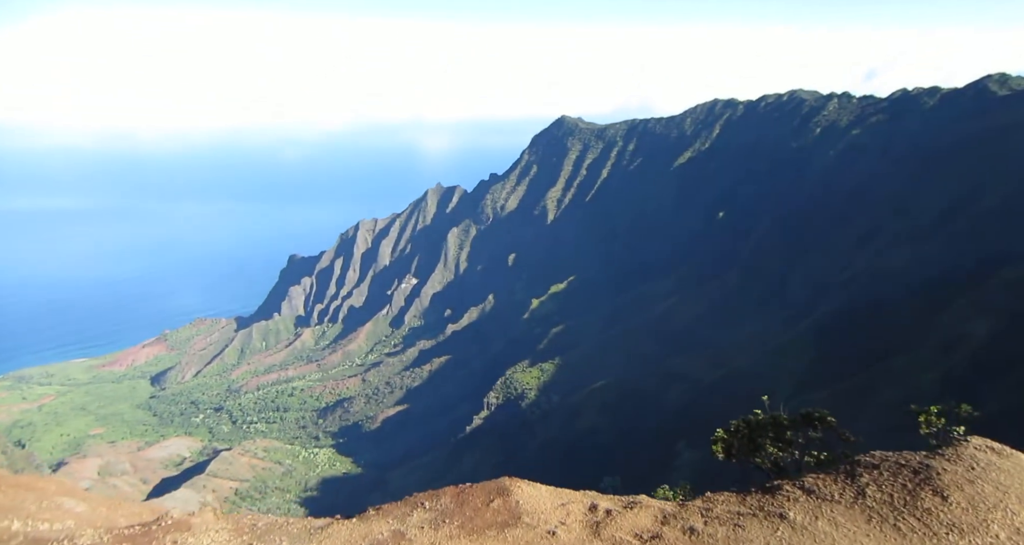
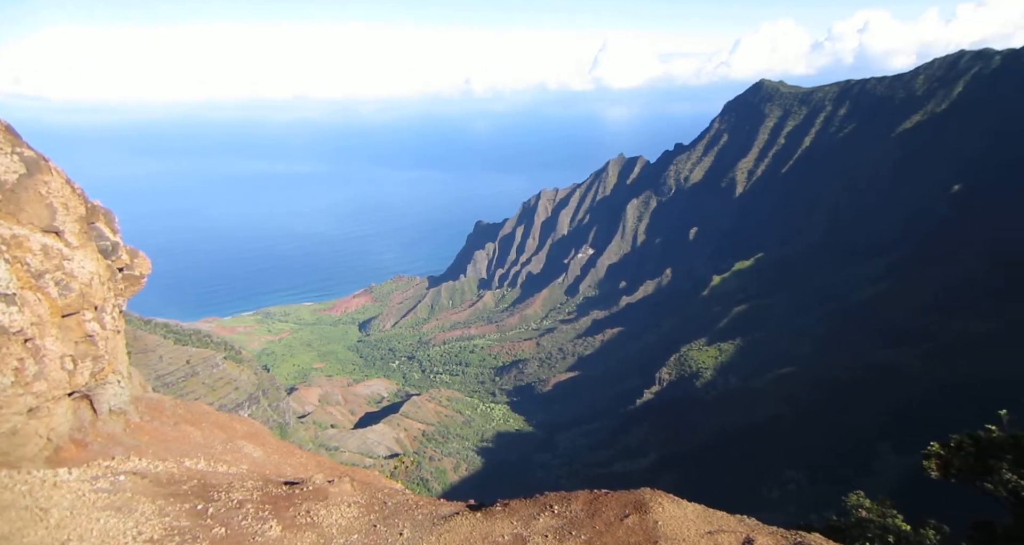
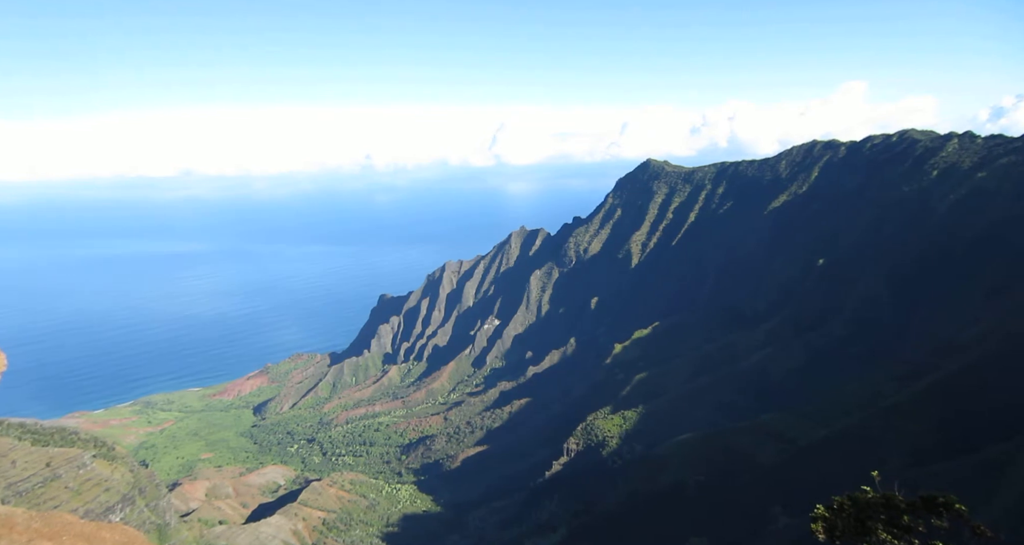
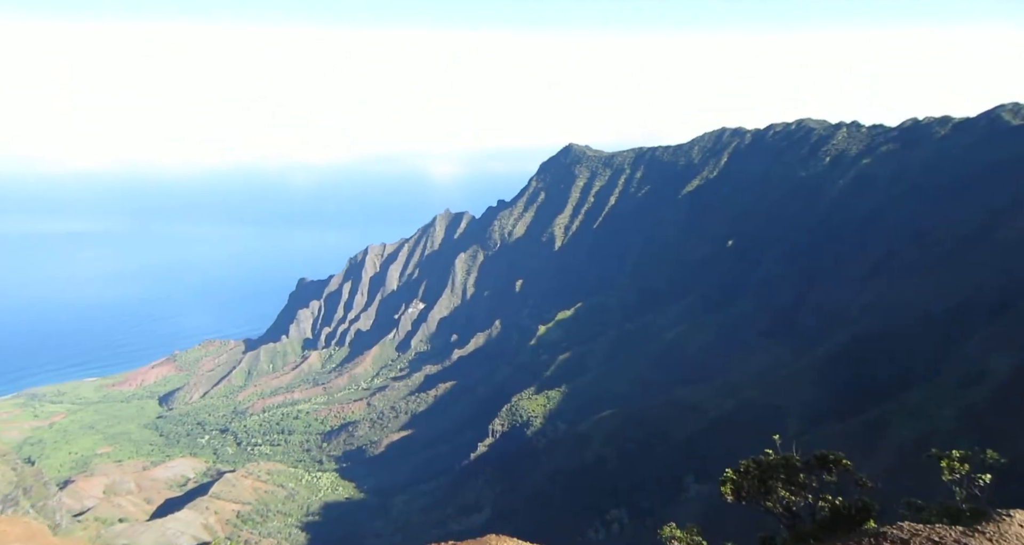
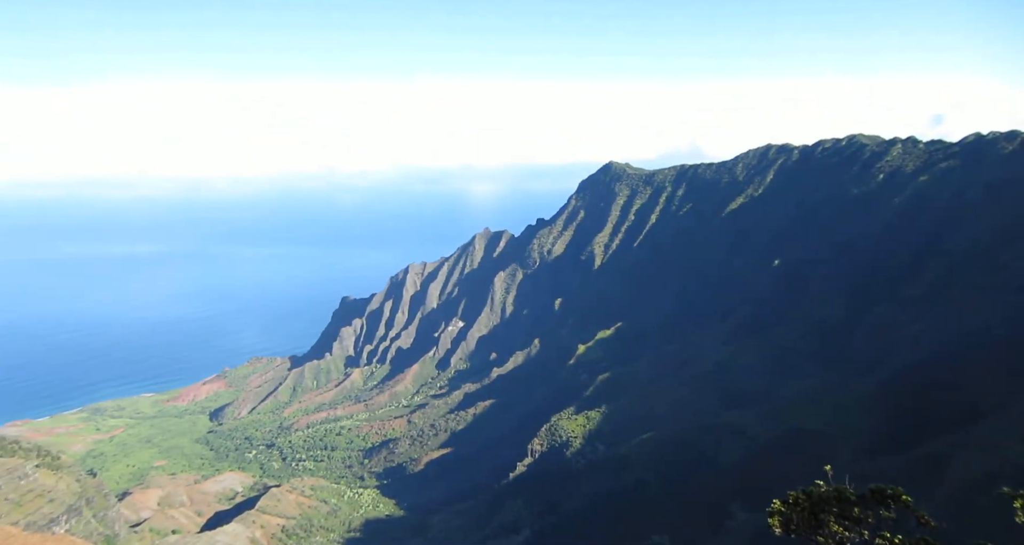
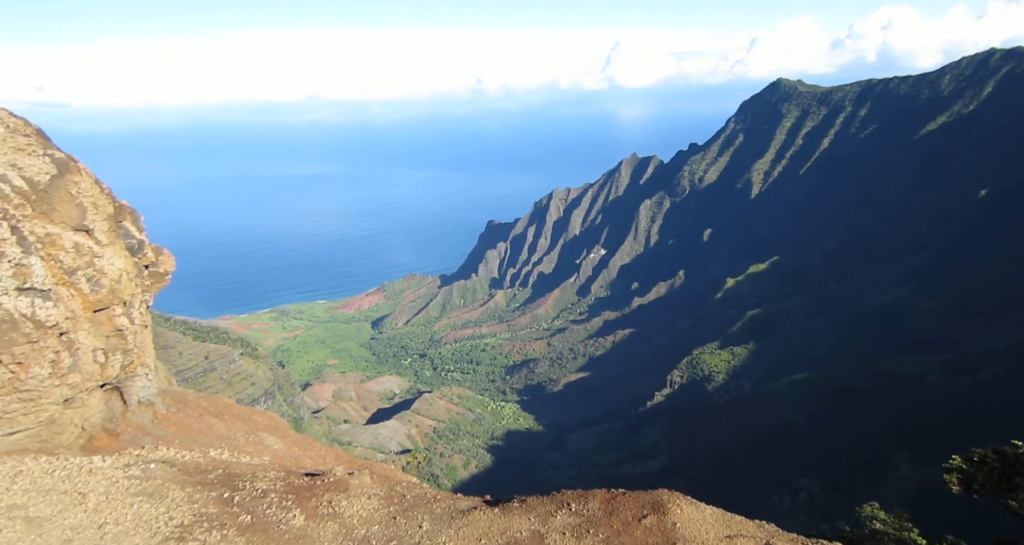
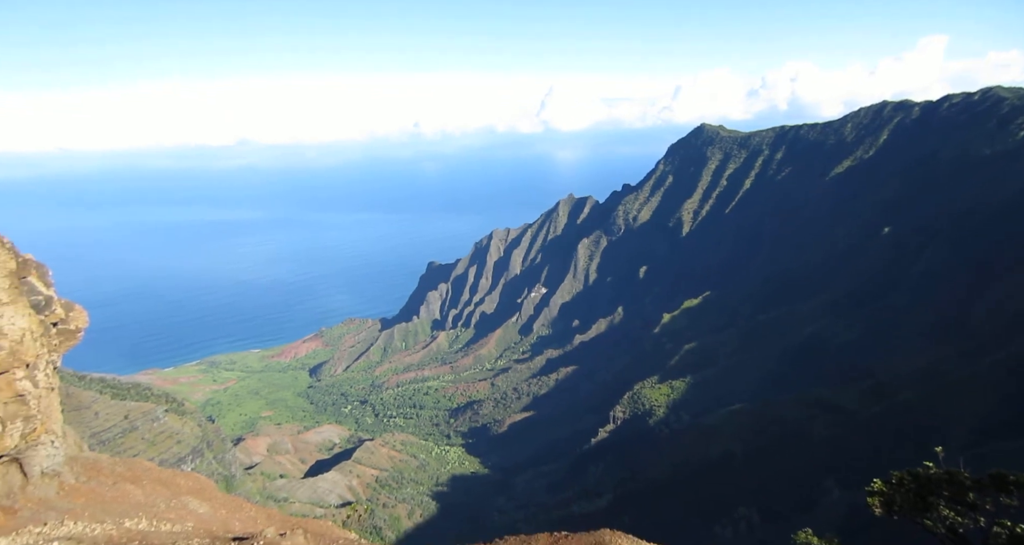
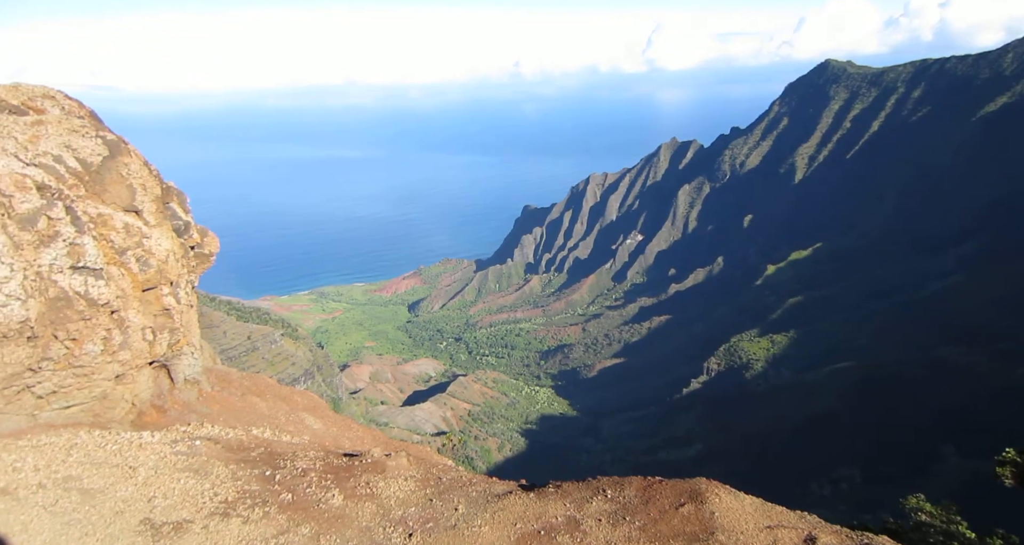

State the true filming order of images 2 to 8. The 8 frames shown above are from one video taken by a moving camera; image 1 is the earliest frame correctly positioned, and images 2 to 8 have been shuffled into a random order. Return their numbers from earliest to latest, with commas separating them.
4, 5, 3, 7, 6, 8, 2
